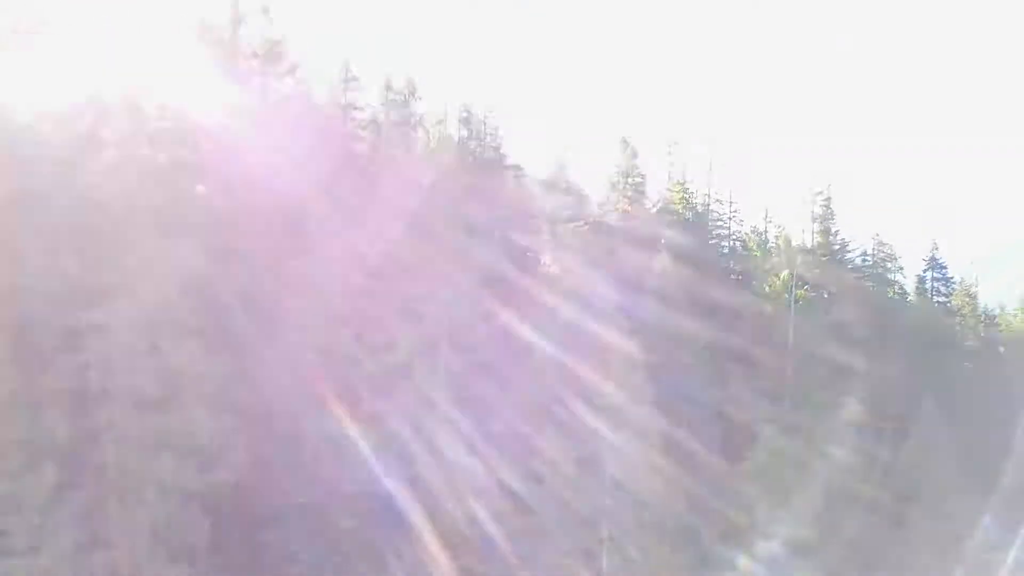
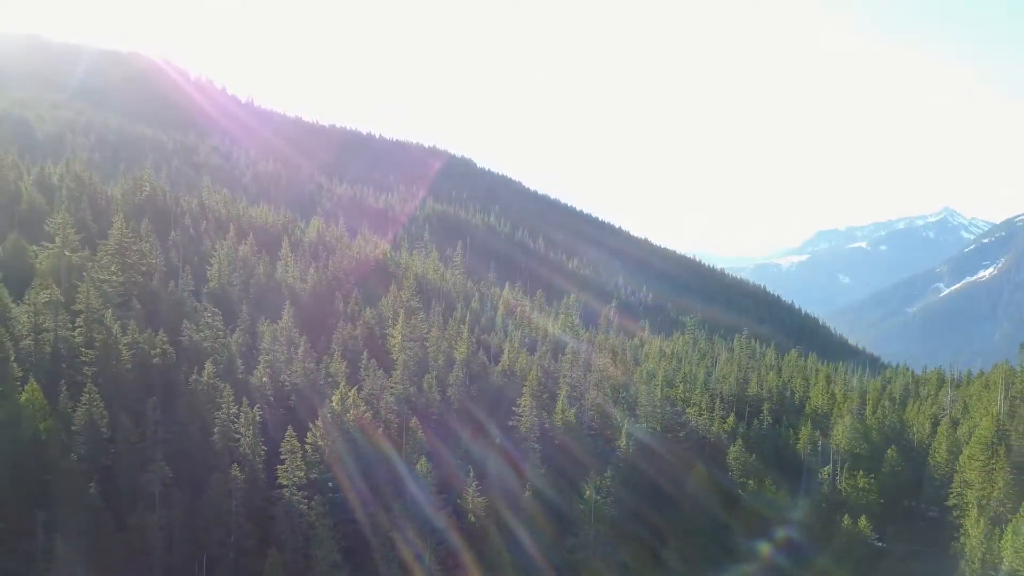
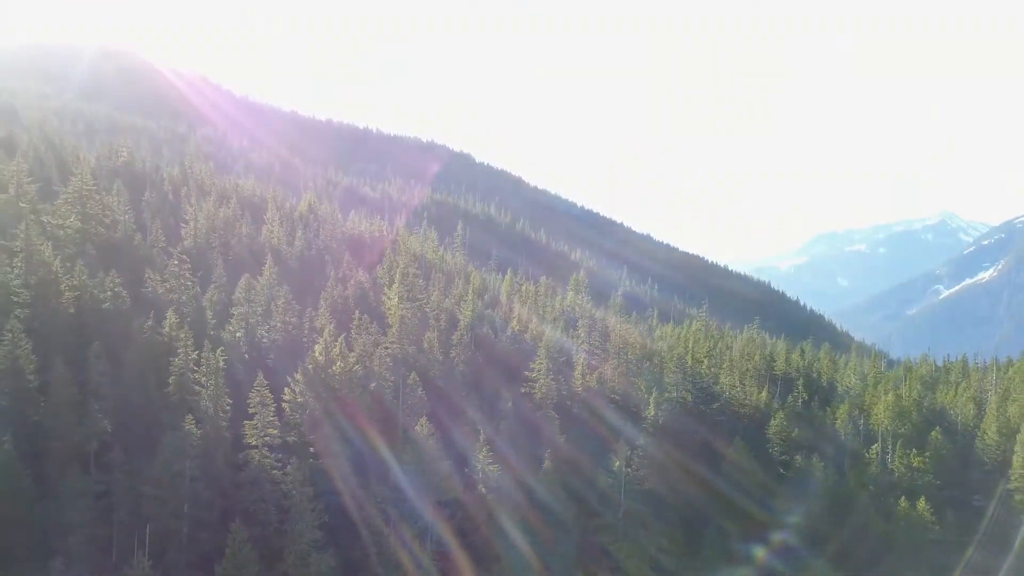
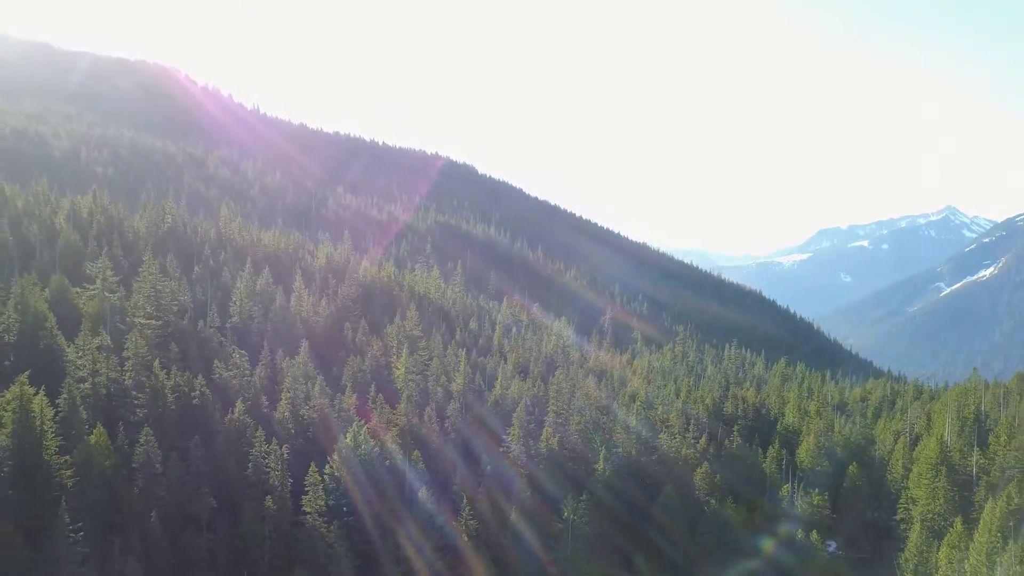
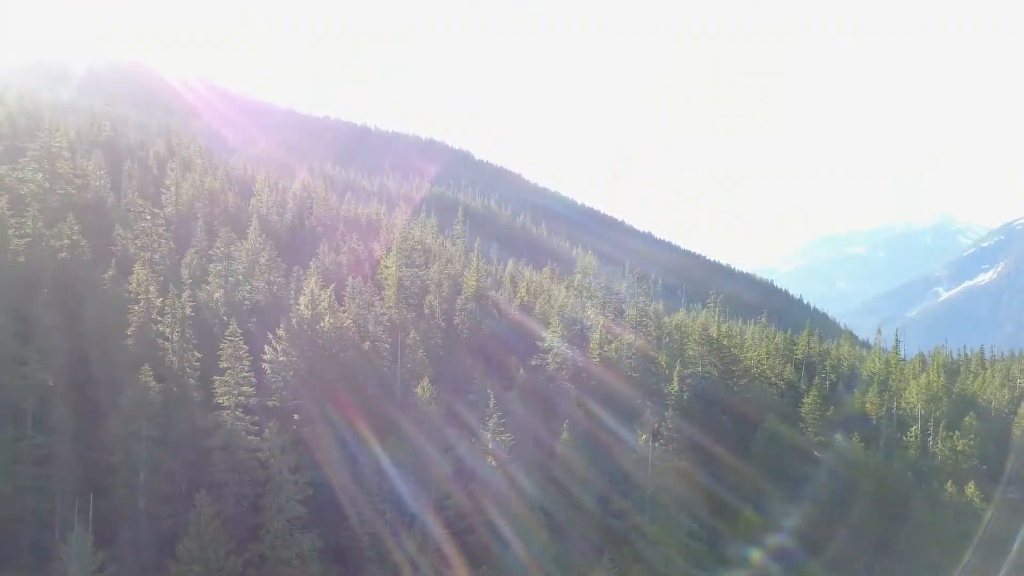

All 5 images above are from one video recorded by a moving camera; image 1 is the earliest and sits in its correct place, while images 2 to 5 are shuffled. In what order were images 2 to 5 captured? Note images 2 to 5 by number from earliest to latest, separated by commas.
5, 3, 2, 4
